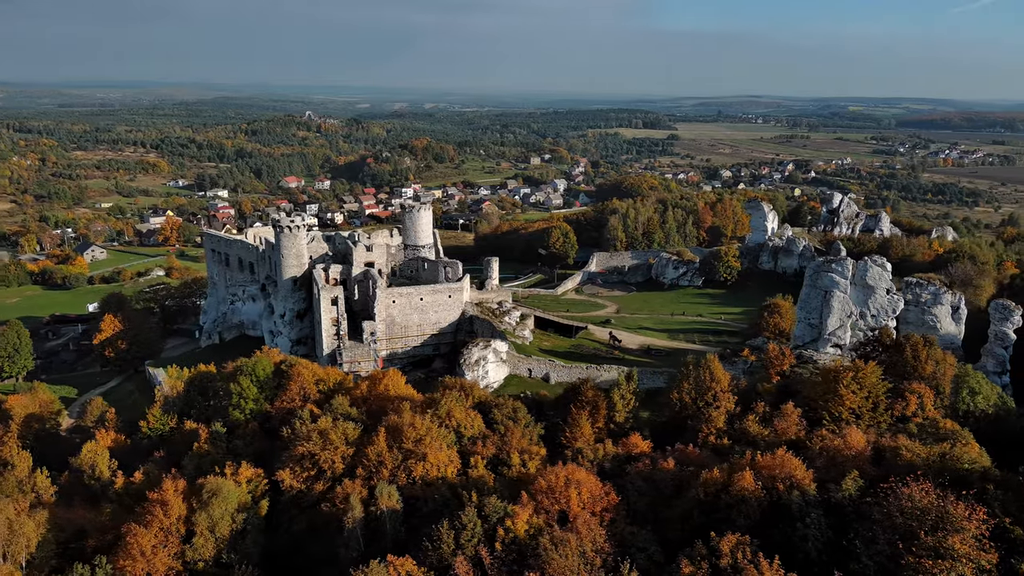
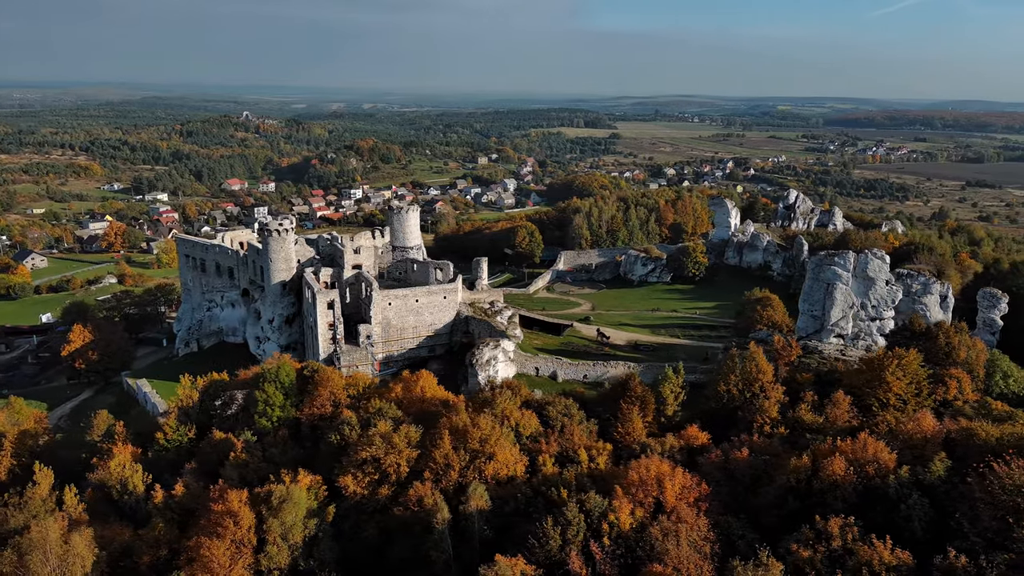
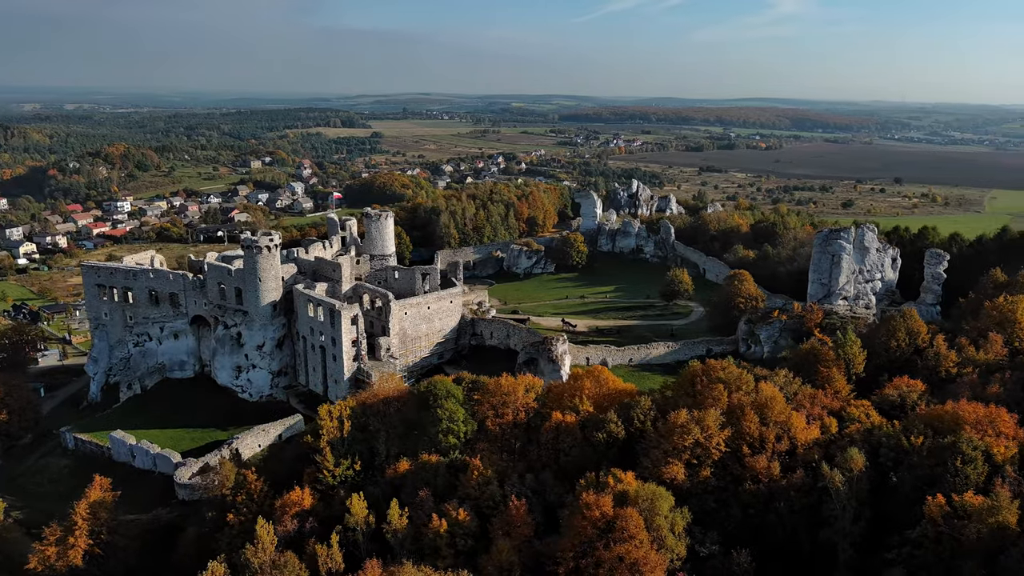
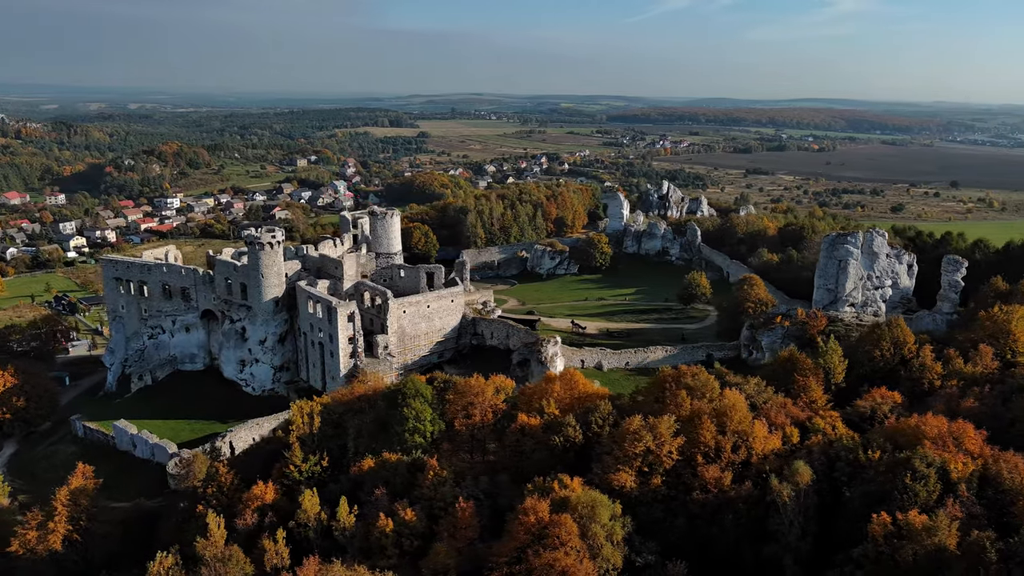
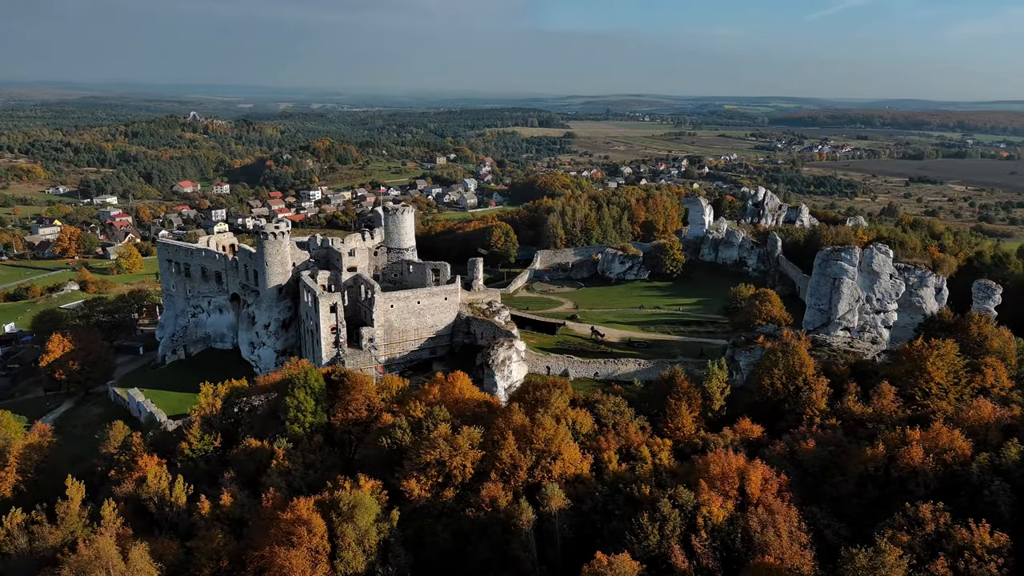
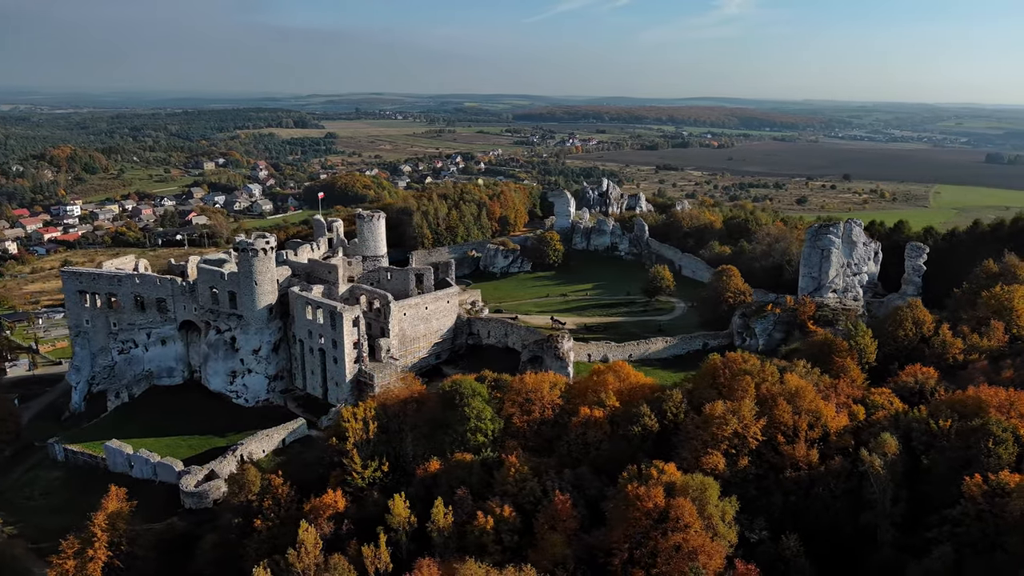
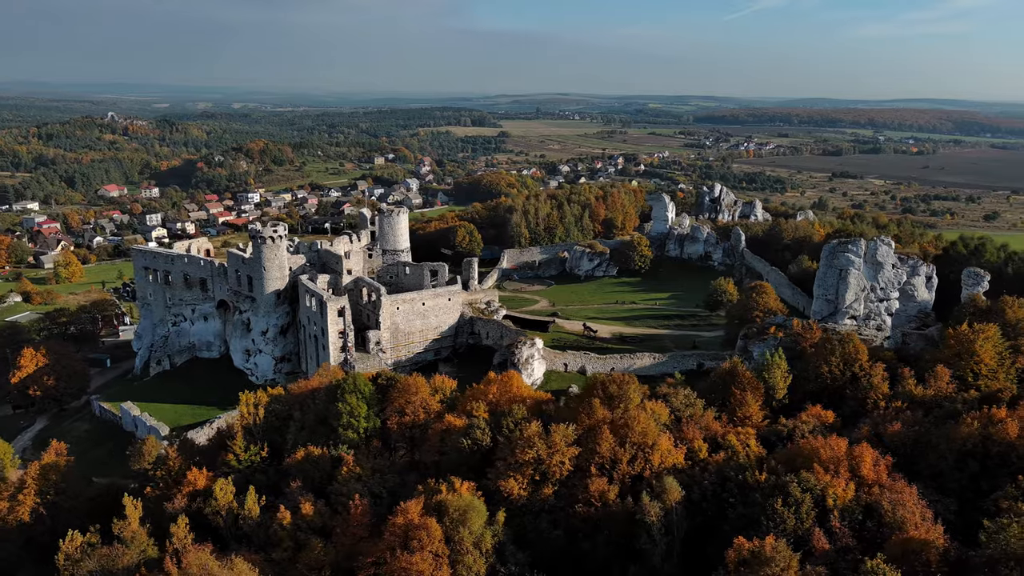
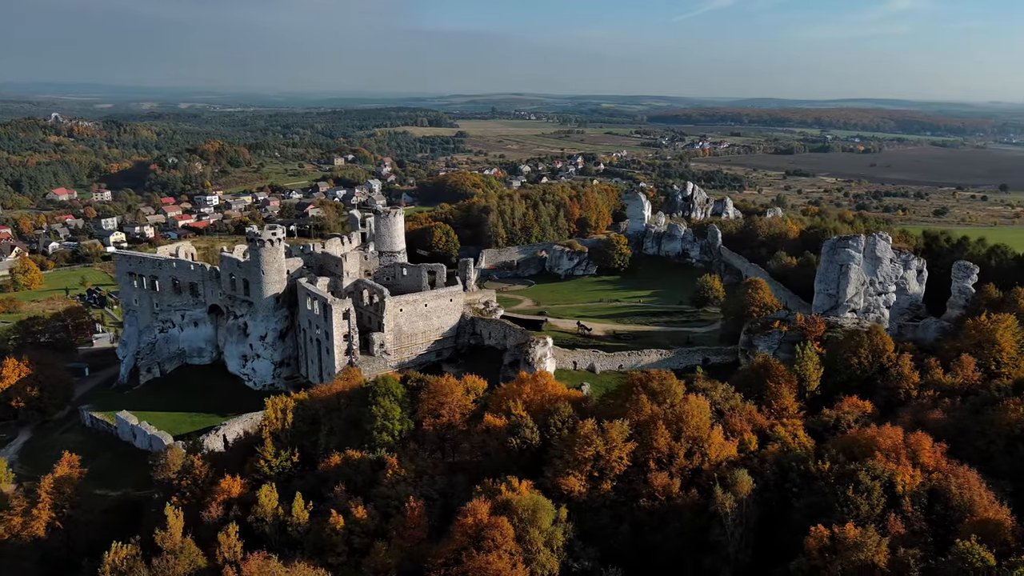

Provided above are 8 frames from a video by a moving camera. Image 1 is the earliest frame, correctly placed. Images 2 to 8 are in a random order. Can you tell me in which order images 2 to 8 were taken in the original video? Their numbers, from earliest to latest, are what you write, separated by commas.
2, 5, 7, 8, 4, 3, 6
